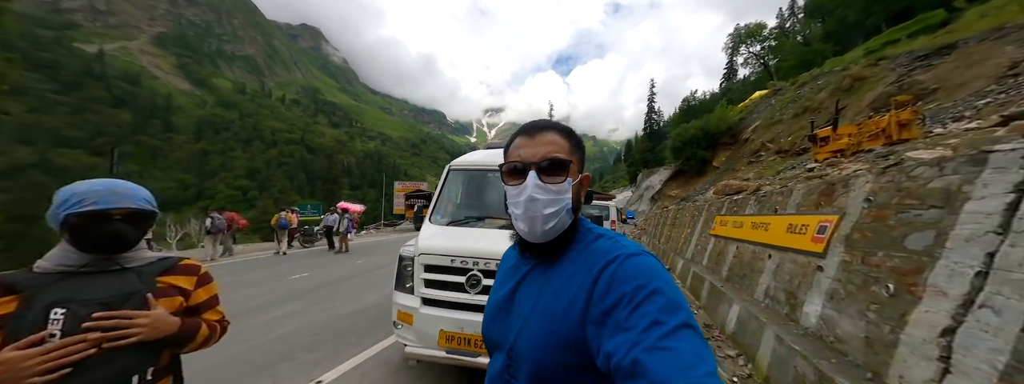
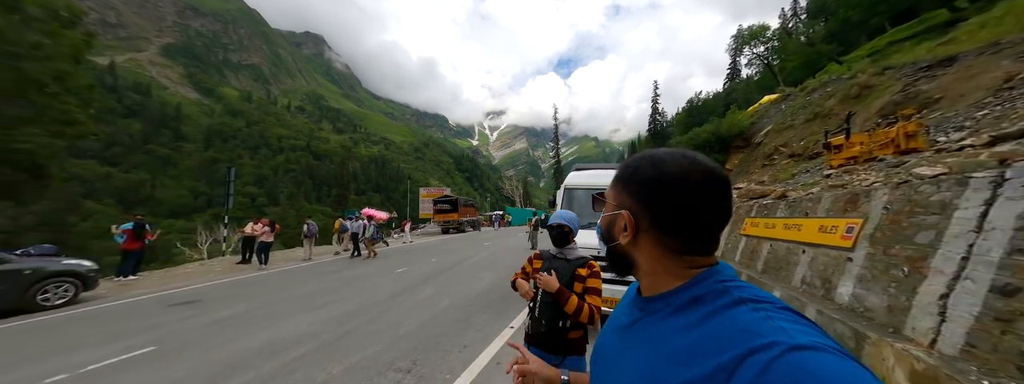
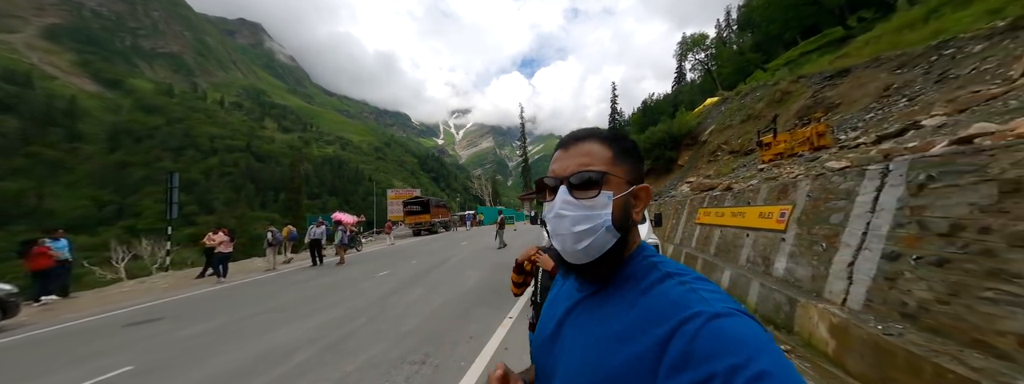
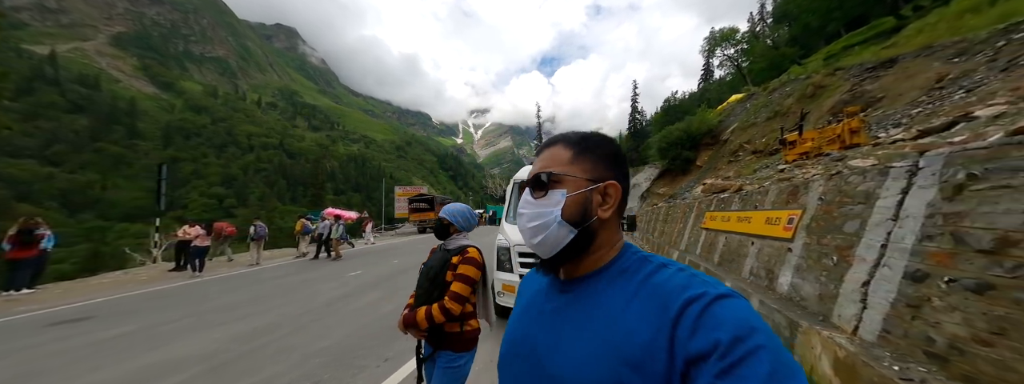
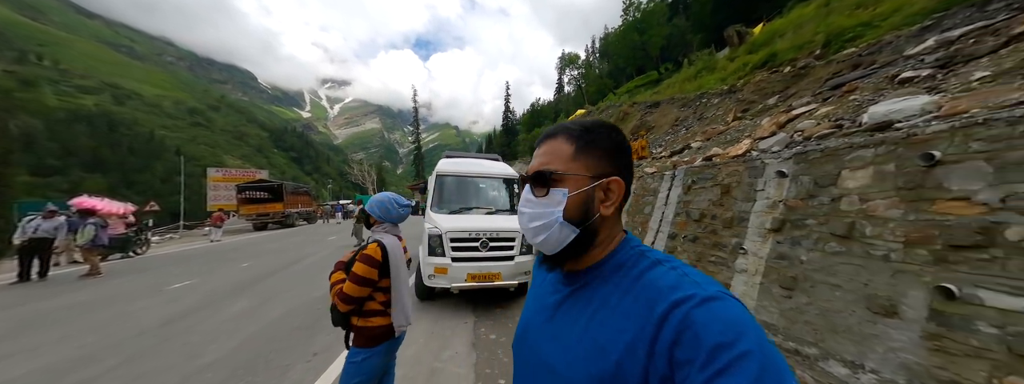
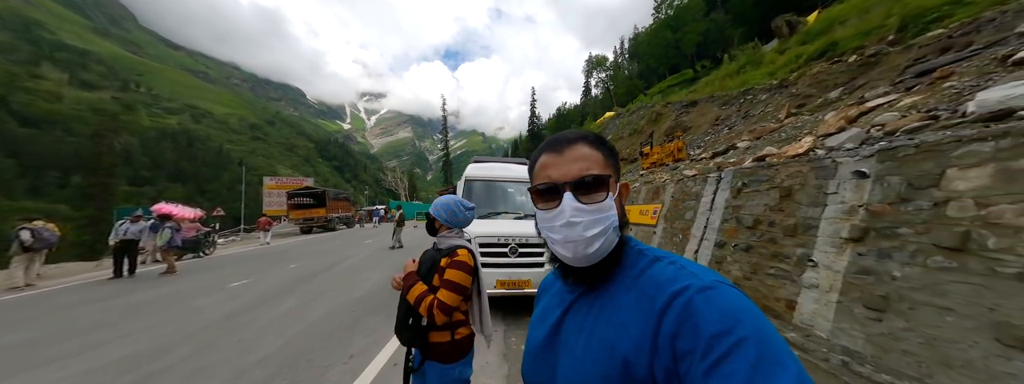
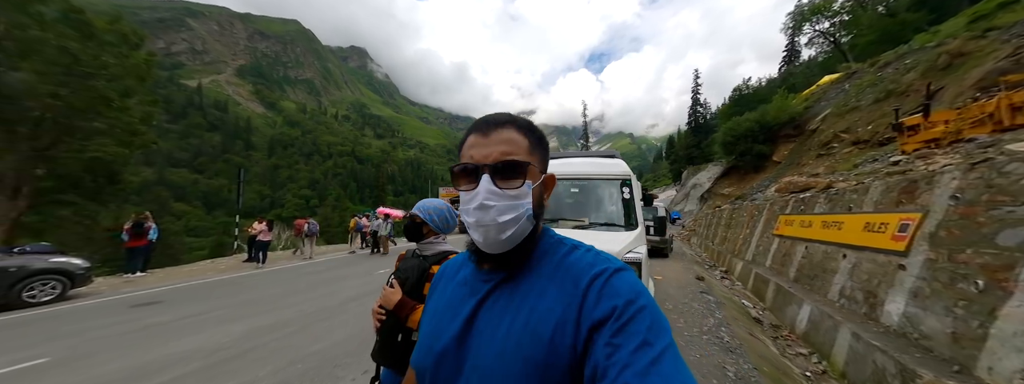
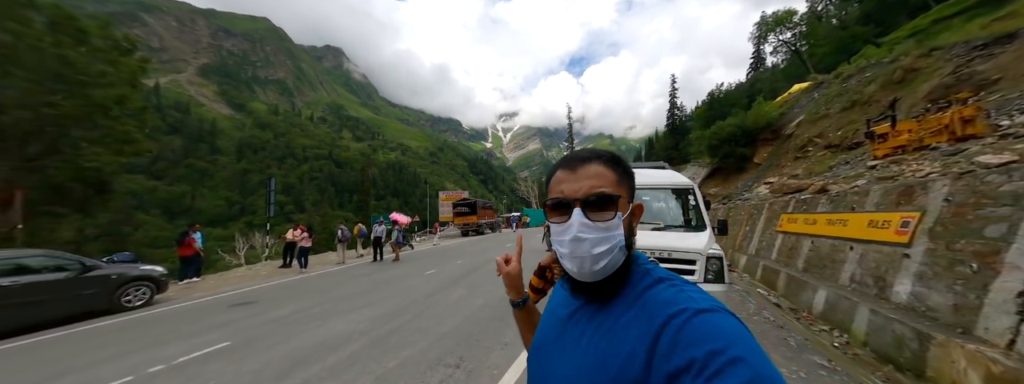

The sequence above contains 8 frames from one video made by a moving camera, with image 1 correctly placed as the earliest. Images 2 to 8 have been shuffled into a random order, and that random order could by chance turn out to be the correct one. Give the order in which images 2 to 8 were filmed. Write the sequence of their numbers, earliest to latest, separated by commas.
7, 4, 2, 8, 3, 6, 5
